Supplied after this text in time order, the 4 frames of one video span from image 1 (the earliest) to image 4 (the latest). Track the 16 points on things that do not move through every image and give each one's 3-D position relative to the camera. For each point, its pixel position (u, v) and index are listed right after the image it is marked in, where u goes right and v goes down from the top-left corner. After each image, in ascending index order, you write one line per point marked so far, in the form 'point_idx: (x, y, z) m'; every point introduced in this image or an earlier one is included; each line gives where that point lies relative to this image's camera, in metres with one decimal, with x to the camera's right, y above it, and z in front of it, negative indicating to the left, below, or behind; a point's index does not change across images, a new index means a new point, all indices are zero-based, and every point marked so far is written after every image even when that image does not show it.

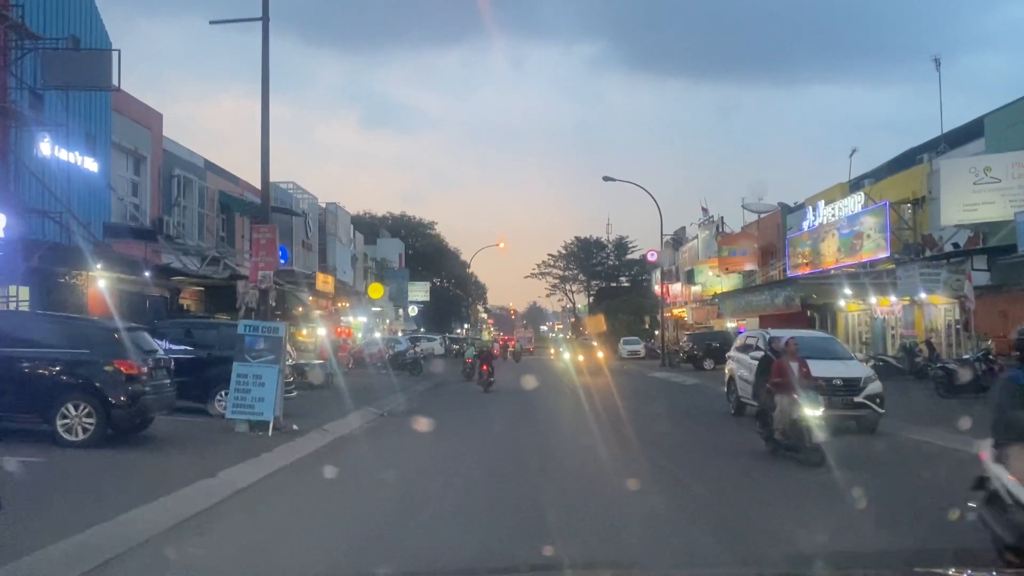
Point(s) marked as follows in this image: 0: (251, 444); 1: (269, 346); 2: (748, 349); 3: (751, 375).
0: (-4.0, -2.4, +14.4) m
1: (-3.9, -0.9, +14.8) m
2: (+4.7, -1.2, +18.6) m
3: (+4.5, -1.7, +17.8) m
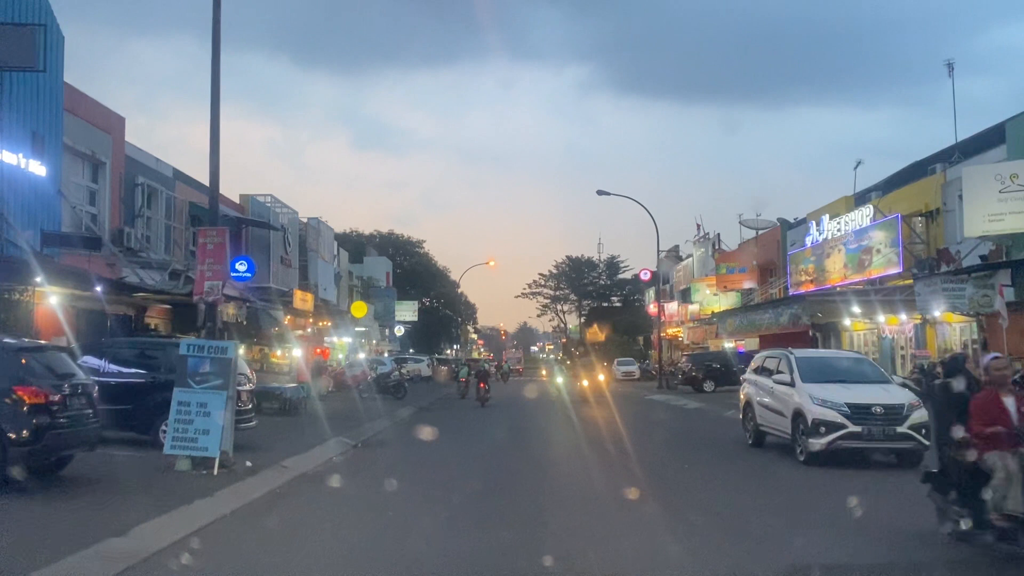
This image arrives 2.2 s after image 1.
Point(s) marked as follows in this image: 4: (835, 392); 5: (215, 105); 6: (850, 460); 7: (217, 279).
0: (-4.2, -2.6, +12.2) m
1: (-4.0, -1.1, +12.7) m
2: (+4.5, -1.5, +16.6) m
3: (+4.3, -1.9, +15.7) m
4: (+4.8, -1.6, +14.0) m
5: (-5.1, +3.1, +16.0) m
6: (+5.3, -2.7, +14.7) m
7: (-4.6, +0.1, +14.5) m
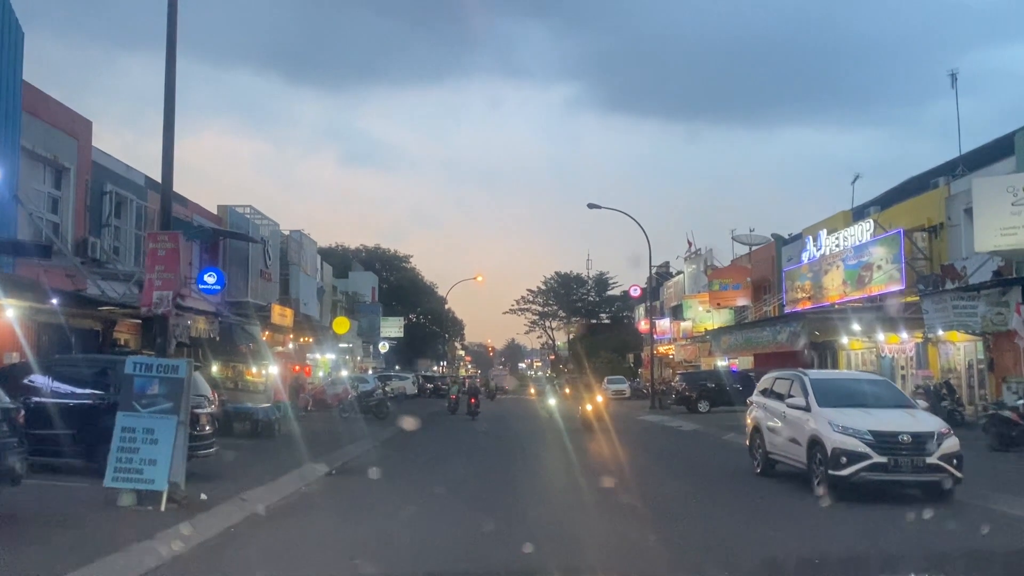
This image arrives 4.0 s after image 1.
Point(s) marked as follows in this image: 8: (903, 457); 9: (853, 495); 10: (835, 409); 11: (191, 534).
0: (-4.3, -2.7, +10.8) m
1: (-4.1, -1.2, +11.2) m
2: (+4.3, -1.7, +15.2) m
3: (+4.2, -2.1, +14.3) m
4: (+4.7, -1.8, +12.7) m
5: (-5.2, +2.9, +14.6) m
6: (+5.1, -2.9, +13.4) m
7: (-4.8, 0.0, +13.1) m
8: (+5.1, -2.2, +12.2) m
9: (+4.7, -2.9, +13.0) m
10: (+4.5, -1.7, +13.2) m
11: (-3.7, -2.8, +10.8) m
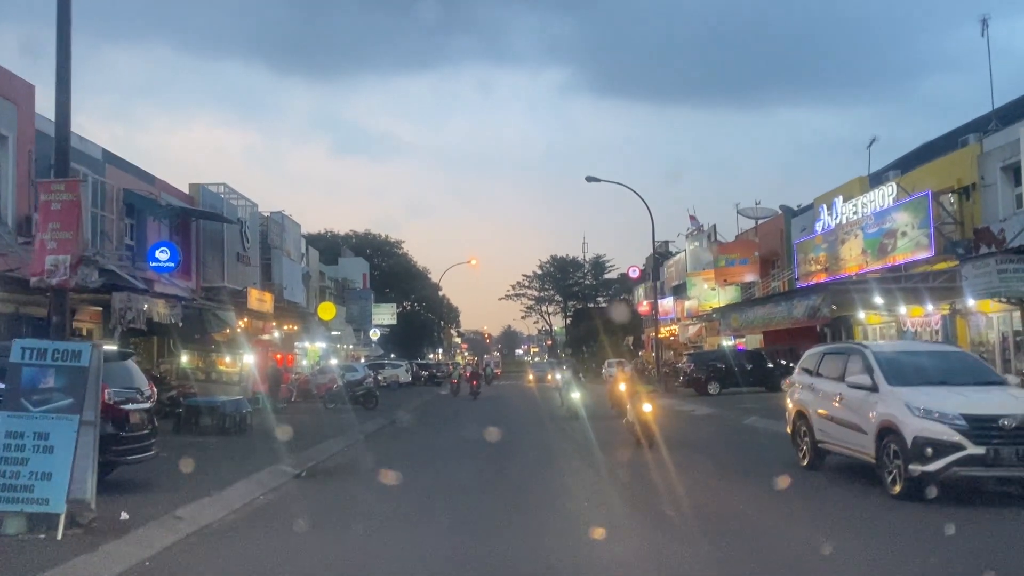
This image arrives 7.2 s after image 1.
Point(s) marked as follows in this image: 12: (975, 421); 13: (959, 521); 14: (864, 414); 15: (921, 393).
0: (-4.3, -2.4, +8.3) m
1: (-4.2, -0.9, +8.7) m
2: (+4.3, -1.1, +12.8) m
3: (+4.1, -1.6, +11.9) m
4: (+4.7, -1.2, +10.2) m
5: (-5.3, +3.3, +12.0) m
6: (+5.1, -2.3, +10.9) m
7: (-4.8, +0.3, +10.5) m
8: (+5.1, -1.6, +9.7) m
9: (+4.7, -2.3, +10.5) m
10: (+4.5, -1.1, +10.8) m
11: (-3.7, -2.5, +8.3) m
12: (+4.8, -1.4, +9.8) m
13: (+4.5, -2.4, +9.6) m
14: (+4.2, -1.5, +11.2) m
15: (+4.6, -1.2, +10.5) m
